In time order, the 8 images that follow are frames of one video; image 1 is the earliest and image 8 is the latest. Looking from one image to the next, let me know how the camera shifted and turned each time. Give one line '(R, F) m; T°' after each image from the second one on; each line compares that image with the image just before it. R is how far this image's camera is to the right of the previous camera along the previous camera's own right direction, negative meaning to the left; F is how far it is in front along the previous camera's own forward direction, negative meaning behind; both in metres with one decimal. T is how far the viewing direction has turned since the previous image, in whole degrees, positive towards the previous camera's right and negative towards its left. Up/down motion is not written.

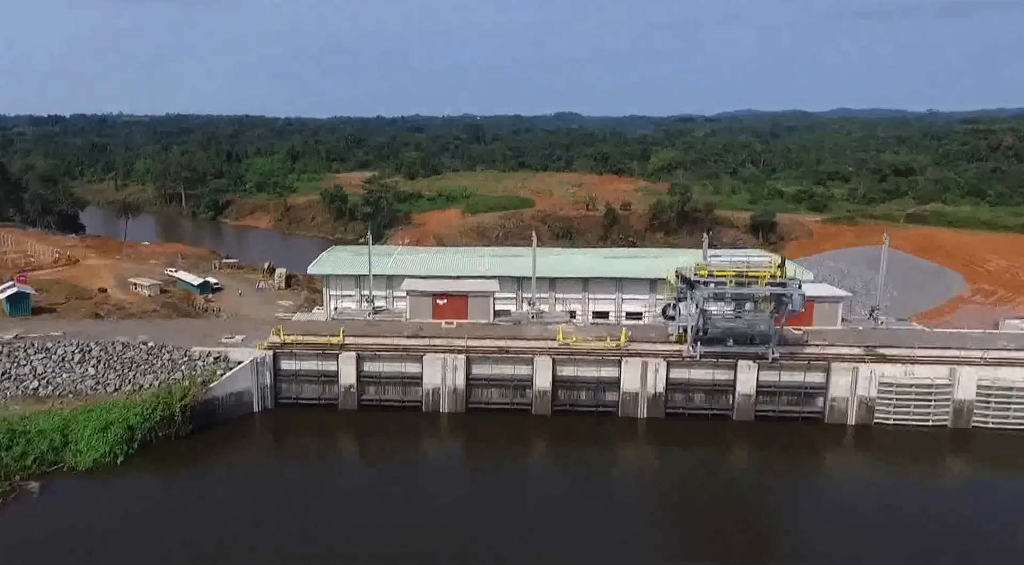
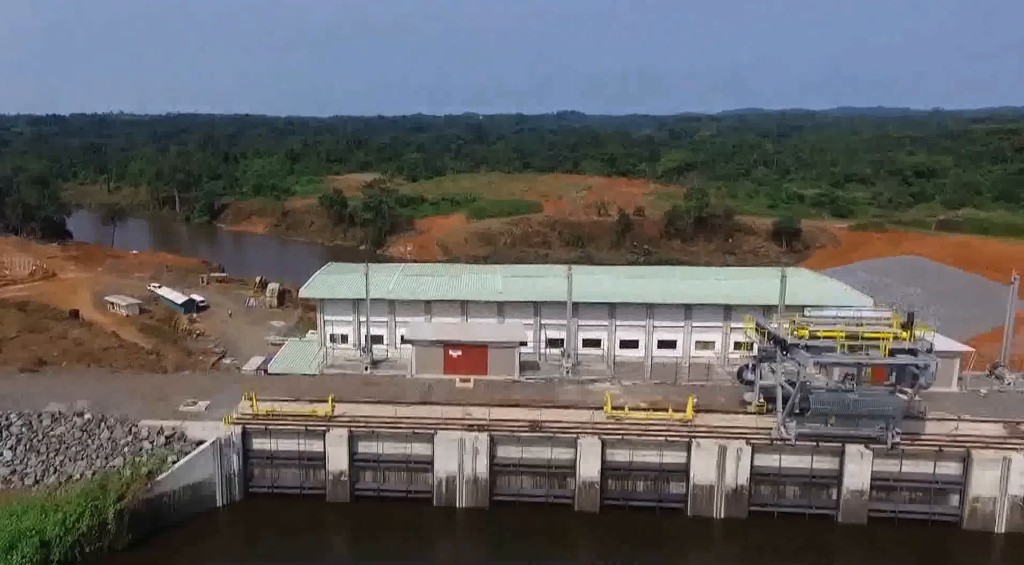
(-0.5, +3.5) m; 0°
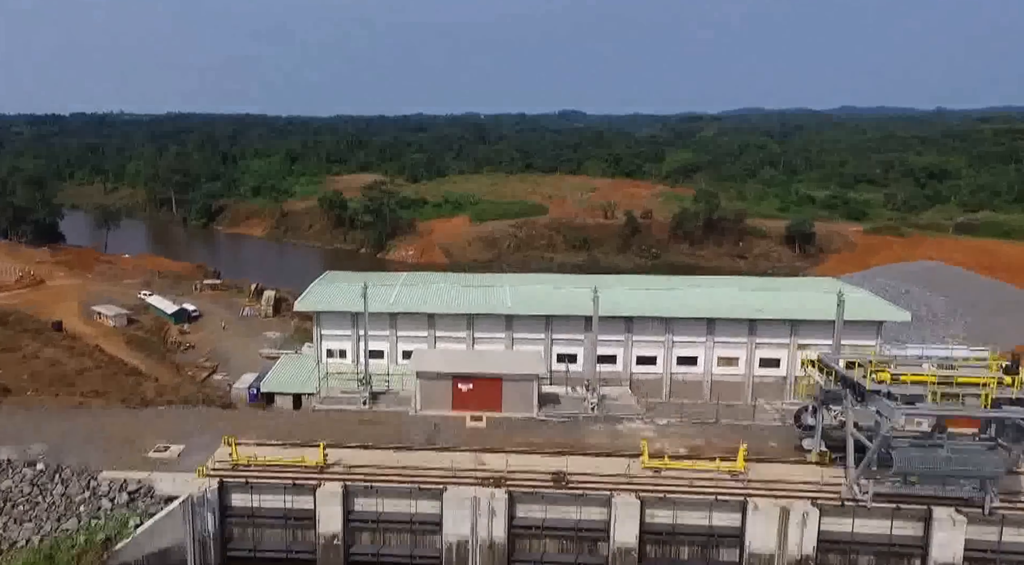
(-0.3, +1.8) m; 0°
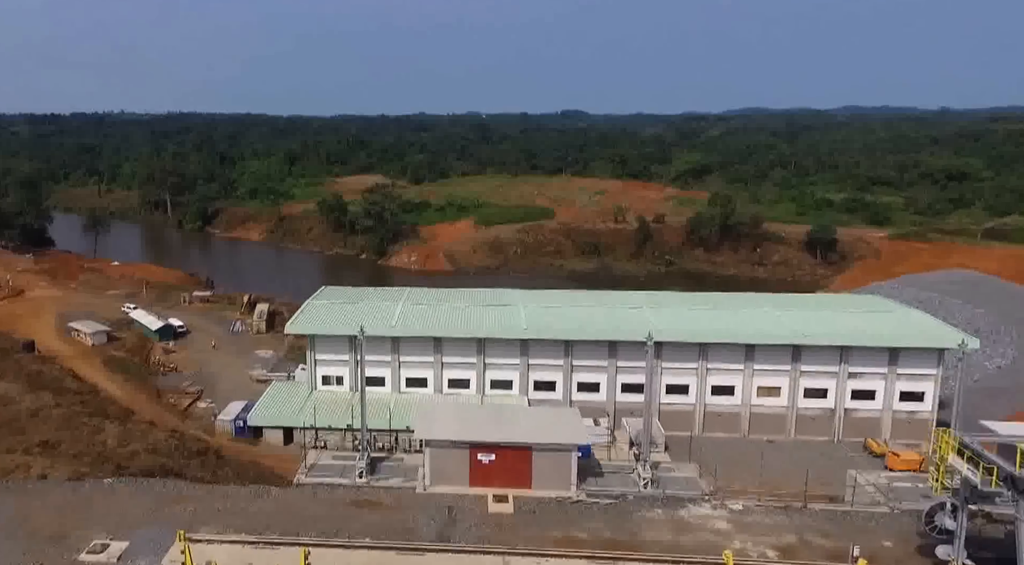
(-0.4, +2.7) m; 0°
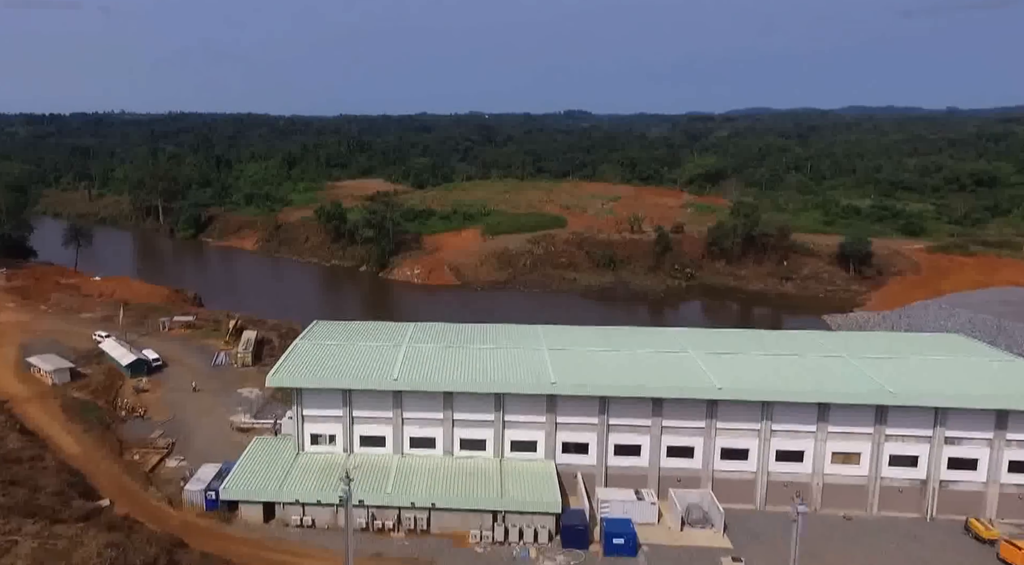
(-0.6, +3.8) m; 0°
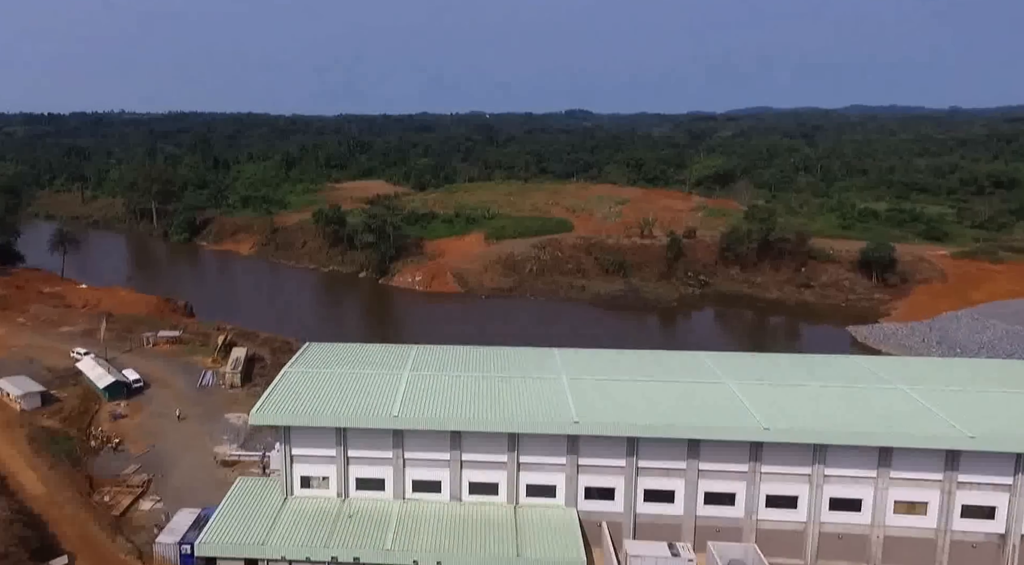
(-0.3, +2.4) m; 0°
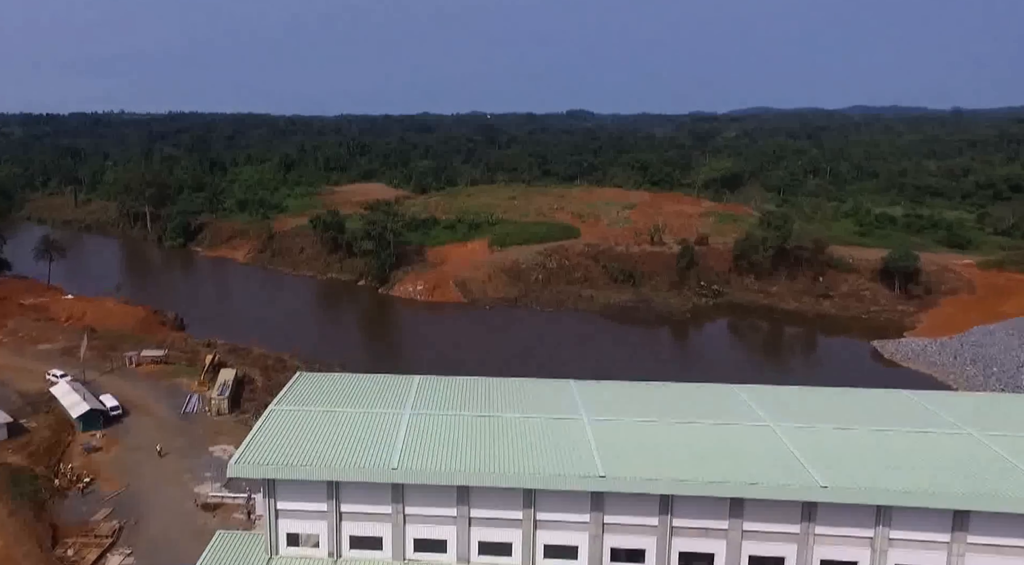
(-0.3, +2.2) m; 0°
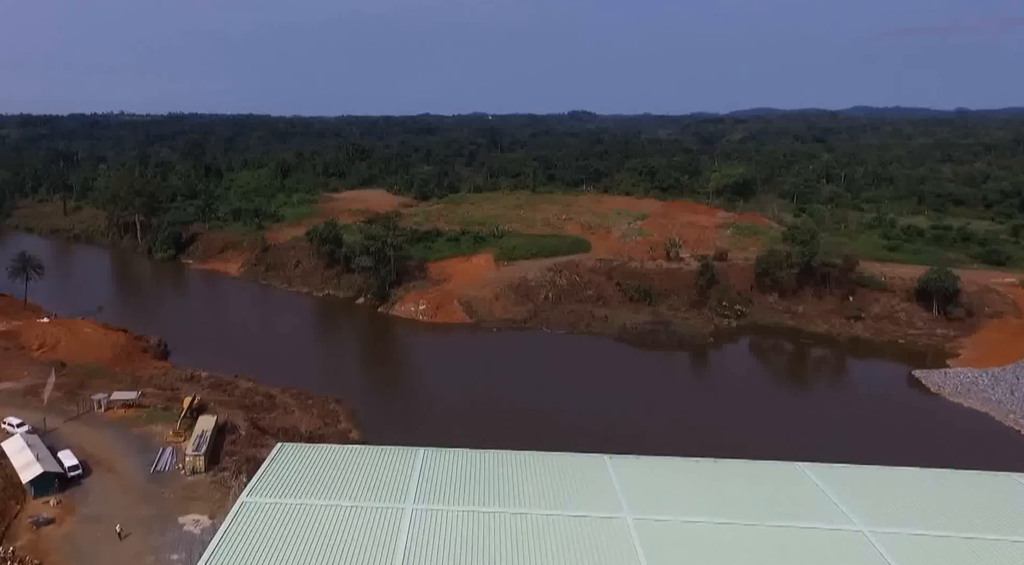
(-0.4, +3.3) m; 0°
